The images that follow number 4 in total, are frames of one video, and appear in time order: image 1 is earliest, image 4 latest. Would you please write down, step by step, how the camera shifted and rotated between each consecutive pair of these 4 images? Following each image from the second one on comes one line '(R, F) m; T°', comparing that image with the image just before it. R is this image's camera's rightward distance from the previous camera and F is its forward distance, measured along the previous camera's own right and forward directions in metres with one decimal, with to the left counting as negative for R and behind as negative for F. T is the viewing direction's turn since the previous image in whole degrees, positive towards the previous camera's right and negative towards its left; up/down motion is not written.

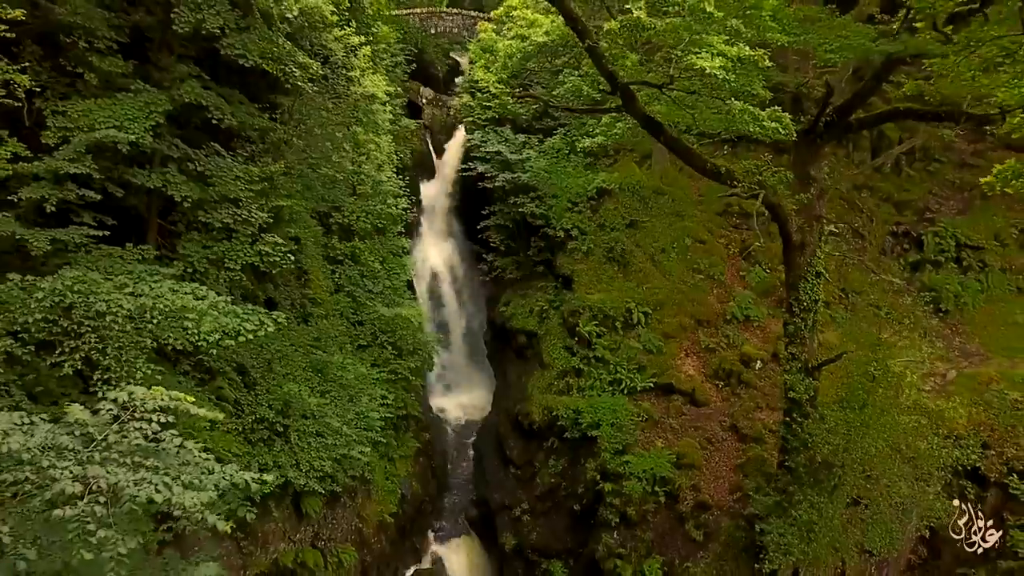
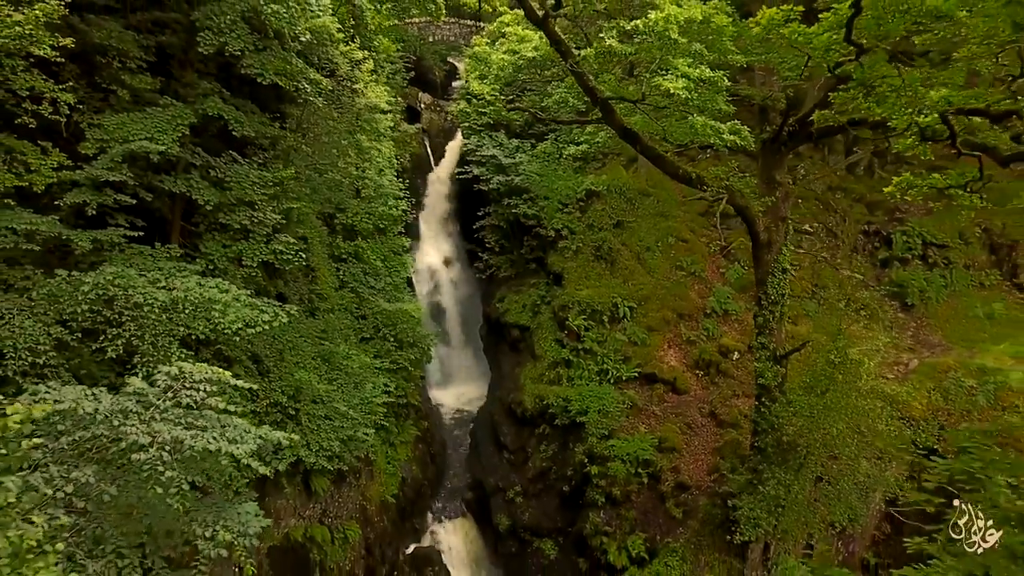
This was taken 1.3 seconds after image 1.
(+0.1, -0.6) m; 0°
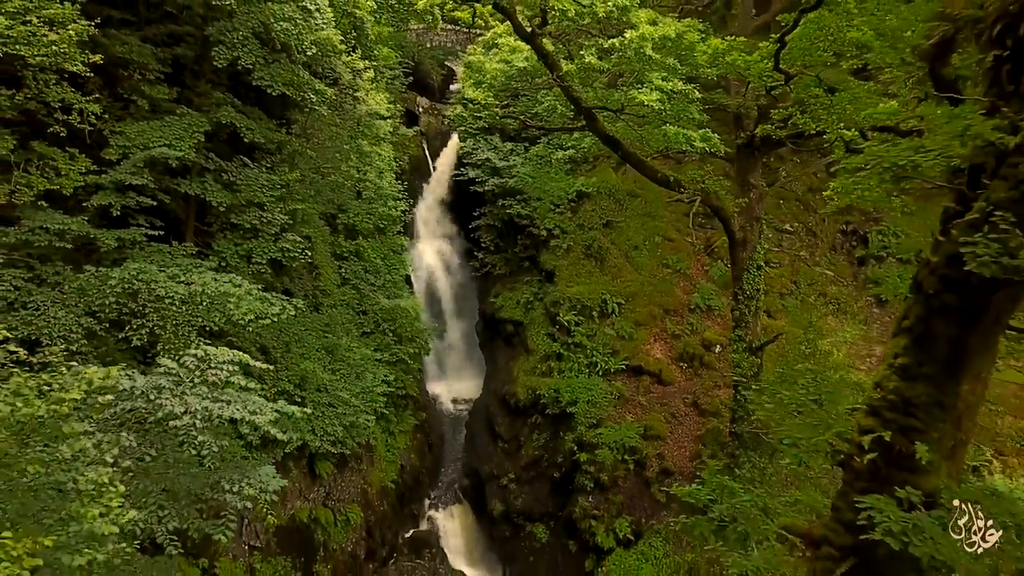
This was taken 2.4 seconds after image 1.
(+0.1, -0.5) m; 0°
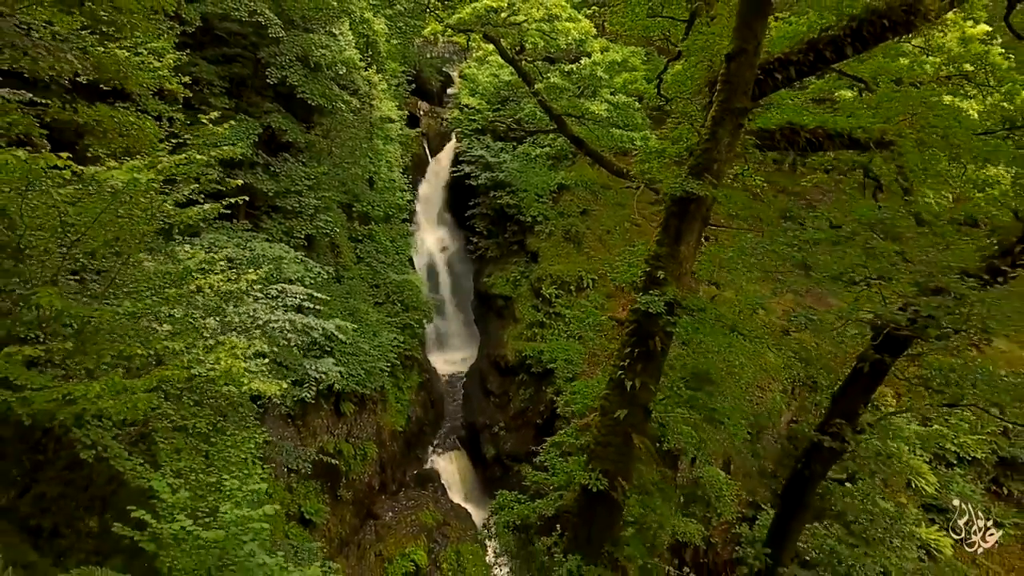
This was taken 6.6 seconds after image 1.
(+0.1, -1.8) m; 0°
